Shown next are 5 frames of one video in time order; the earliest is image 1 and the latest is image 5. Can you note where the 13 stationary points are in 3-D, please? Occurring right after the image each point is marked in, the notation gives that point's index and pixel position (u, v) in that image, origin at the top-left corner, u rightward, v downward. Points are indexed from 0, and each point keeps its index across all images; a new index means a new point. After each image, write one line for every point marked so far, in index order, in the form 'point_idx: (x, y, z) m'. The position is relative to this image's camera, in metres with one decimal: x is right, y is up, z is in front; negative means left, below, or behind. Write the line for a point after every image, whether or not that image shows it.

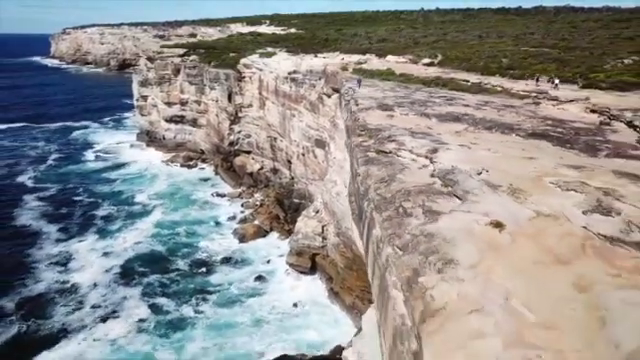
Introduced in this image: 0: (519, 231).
0: (+1.9, -0.5, +6.7) m
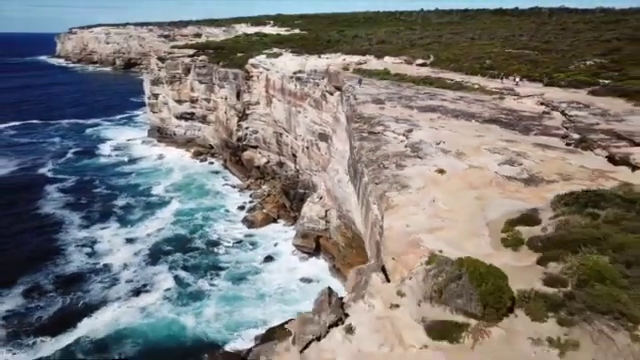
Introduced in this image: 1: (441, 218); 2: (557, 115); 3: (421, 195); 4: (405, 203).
0: (+2.0, +0.1, +10.7) m
1: (+1.4, -0.4, +8.2) m
2: (+5.5, +1.5, +16.4) m
3: (+1.3, -0.2, +9.2) m
4: (+1.1, -0.3, +8.9) m
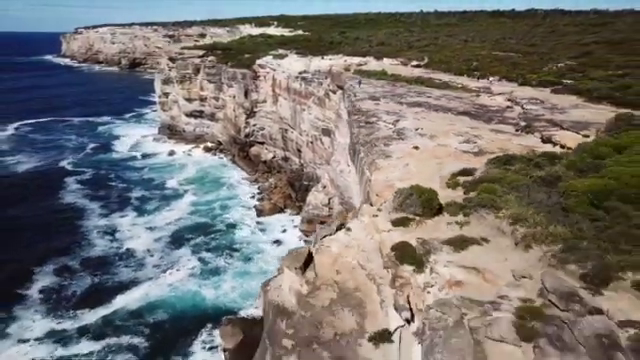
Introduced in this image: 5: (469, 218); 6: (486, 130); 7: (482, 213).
0: (+2.2, +0.7, +14.7) m
1: (+1.6, +0.1, +12.2) m
2: (+5.7, +2.1, +20.4) m
3: (+1.5, +0.4, +13.3) m
4: (+1.2, +0.2, +12.9) m
5: (+1.8, -0.5, +8.6) m
6: (+4.0, +1.2, +16.9) m
7: (+2.0, -0.4, +8.5) m
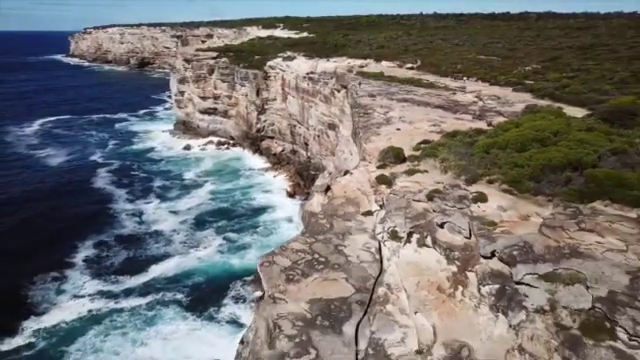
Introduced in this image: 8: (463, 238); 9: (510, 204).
0: (+2.5, +1.5, +21.2) m
1: (+1.9, +1.0, +18.7) m
2: (+6.1, +2.9, +26.8) m
3: (+1.8, +1.2, +19.7) m
4: (+1.6, +1.1, +19.4) m
5: (+2.1, +0.4, +15.0) m
6: (+4.3, +2.1, +23.4) m
7: (+2.3, +0.4, +15.0) m
8: (+1.9, -0.8, +9.3) m
9: (+2.9, -0.4, +10.8) m
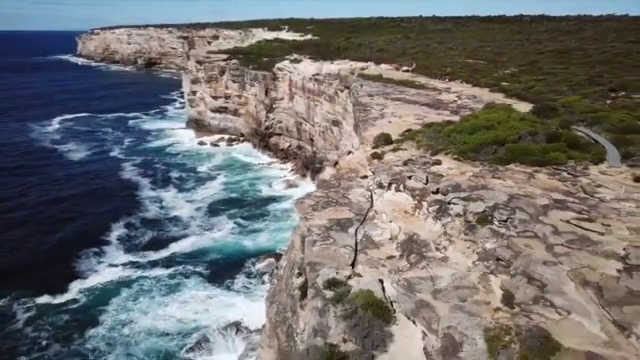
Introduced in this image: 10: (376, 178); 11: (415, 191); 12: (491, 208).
0: (+2.9, +2.2, +27.0) m
1: (+2.2, +1.7, +24.6) m
2: (+6.4, +3.6, +32.7) m
3: (+2.1, +1.9, +25.6) m
4: (+1.9, +1.8, +25.3) m
5: (+2.4, +1.1, +20.9) m
6: (+4.7, +2.8, +29.3) m
7: (+2.6, +1.1, +20.8) m
8: (+2.2, -0.1, +15.2) m
9: (+3.2, +0.3, +16.6) m
10: (+1.3, 0.0, +16.8) m
11: (+2.0, -0.2, +15.0) m
12: (+3.1, -0.5, +12.7) m
